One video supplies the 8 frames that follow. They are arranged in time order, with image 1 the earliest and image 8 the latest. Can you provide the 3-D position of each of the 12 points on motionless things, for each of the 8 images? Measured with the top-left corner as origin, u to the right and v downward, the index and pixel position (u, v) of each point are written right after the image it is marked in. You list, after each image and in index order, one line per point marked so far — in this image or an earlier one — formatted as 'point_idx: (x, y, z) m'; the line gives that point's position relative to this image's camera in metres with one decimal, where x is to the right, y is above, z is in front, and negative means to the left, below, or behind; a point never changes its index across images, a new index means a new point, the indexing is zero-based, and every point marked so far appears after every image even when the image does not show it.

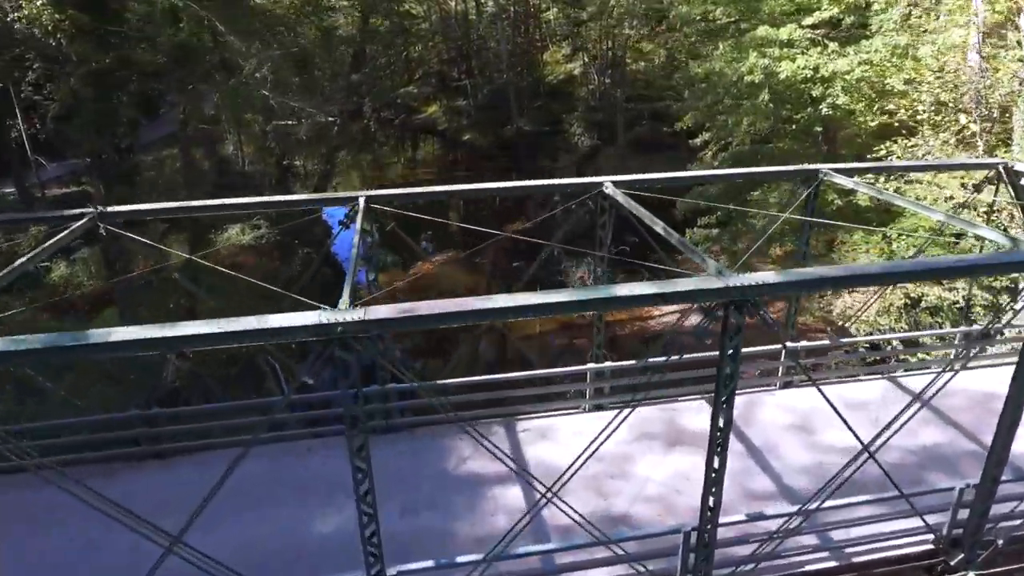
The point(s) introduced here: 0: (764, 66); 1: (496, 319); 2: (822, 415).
0: (+4.6, +4.0, +11.8) m
1: (-0.1, -0.2, +3.8) m
2: (+3.5, -1.4, +7.4) m
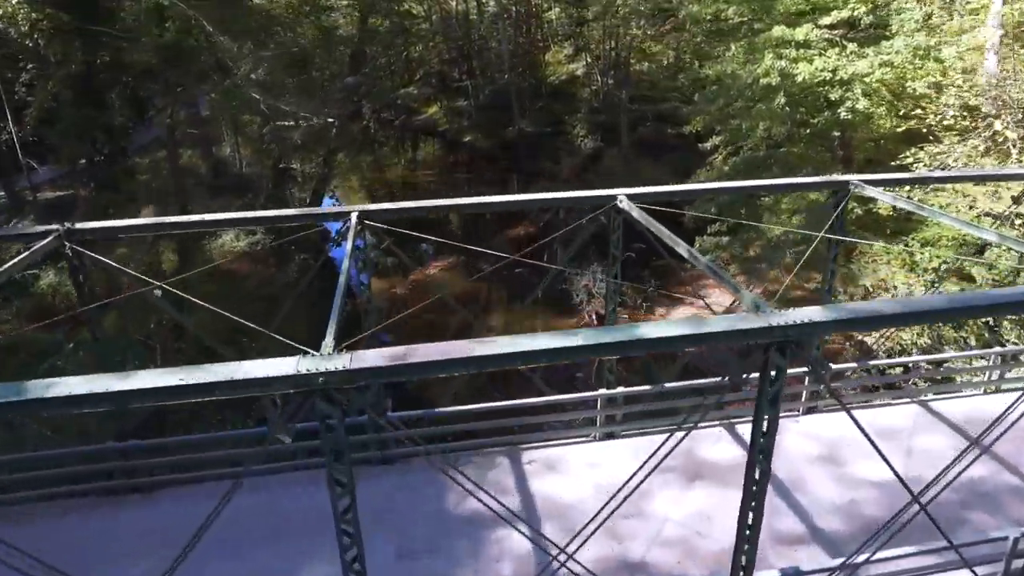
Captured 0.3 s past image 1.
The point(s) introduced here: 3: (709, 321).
0: (+4.7, +3.8, +11.3) m
1: (0.0, -0.4, +3.2) m
2: (+3.5, -1.6, +6.9) m
3: (+1.0, -0.2, +3.5) m
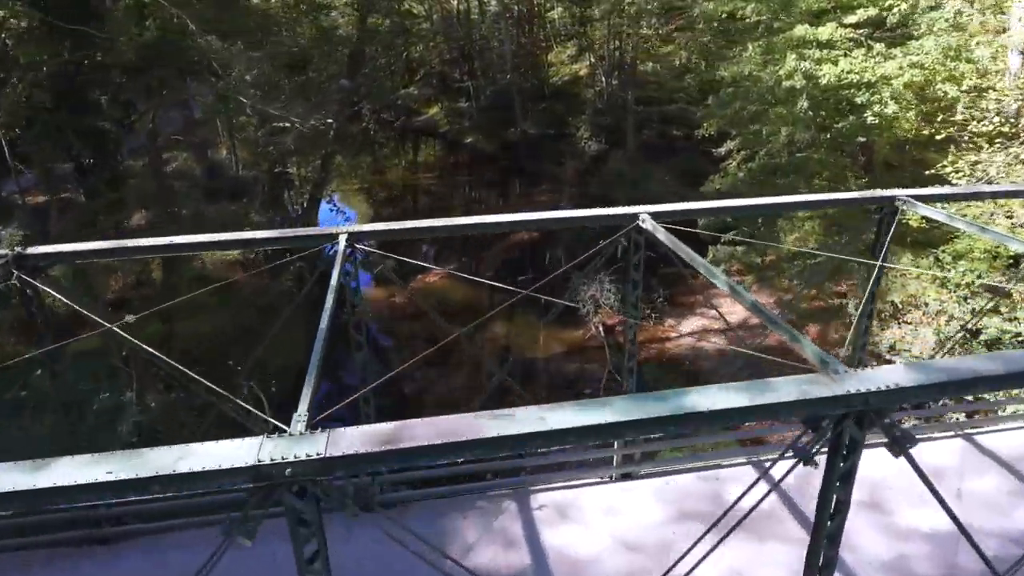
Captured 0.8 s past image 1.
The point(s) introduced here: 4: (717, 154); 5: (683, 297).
0: (+4.8, +3.5, +10.6) m
1: (0.0, -0.6, +2.6) m
2: (+3.6, -1.9, +6.2) m
3: (+1.1, -0.4, +2.8) m
4: (+4.3, +2.8, +13.8) m
5: (+4.5, -0.4, +17.5) m
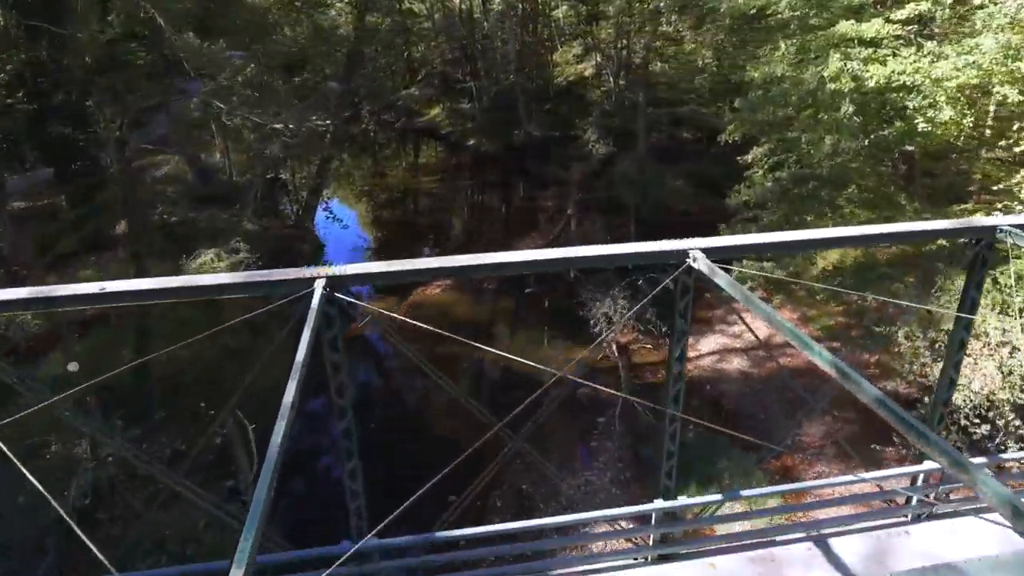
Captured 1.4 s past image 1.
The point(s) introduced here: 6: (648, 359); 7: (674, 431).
0: (+4.9, +3.2, +9.6) m
1: (+0.2, -1.0, +1.5) m
2: (+3.8, -2.3, +5.1) m
3: (+1.2, -0.8, +1.8) m
4: (+4.5, +2.5, +12.7) m
5: (+4.7, -0.7, +16.5) m
6: (+3.0, -1.6, +14.6) m
7: (+1.3, -1.1, +5.1) m
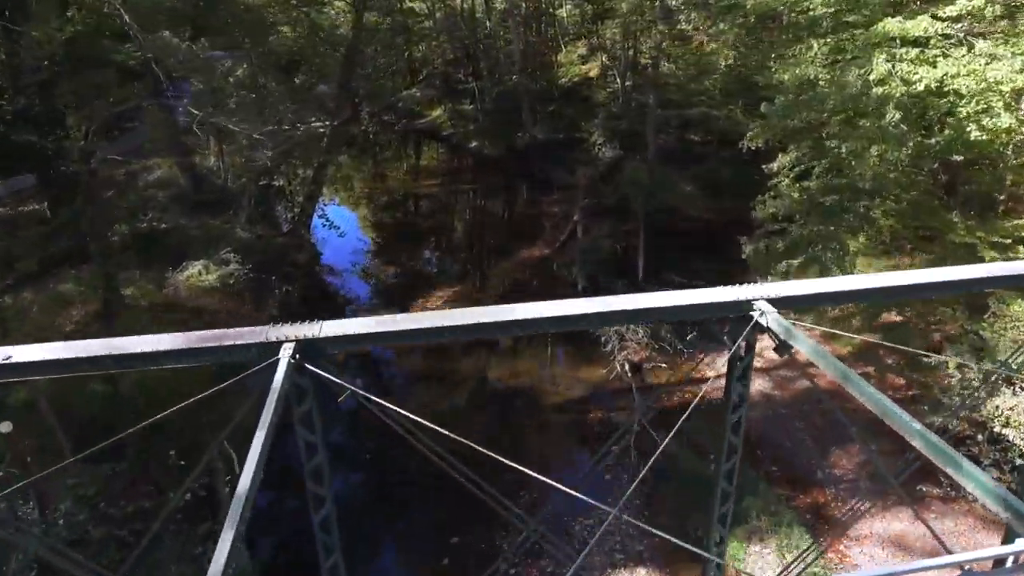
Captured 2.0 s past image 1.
0: (+5.0, +2.8, +8.7) m
1: (+0.3, -1.3, +0.6) m
2: (+3.9, -2.6, +4.3) m
3: (+1.3, -1.1, +0.9) m
4: (+4.6, +2.1, +11.8) m
5: (+4.8, -1.1, +15.6) m
6: (+3.1, -1.9, +13.7) m
7: (+1.4, -1.4, +4.2) m
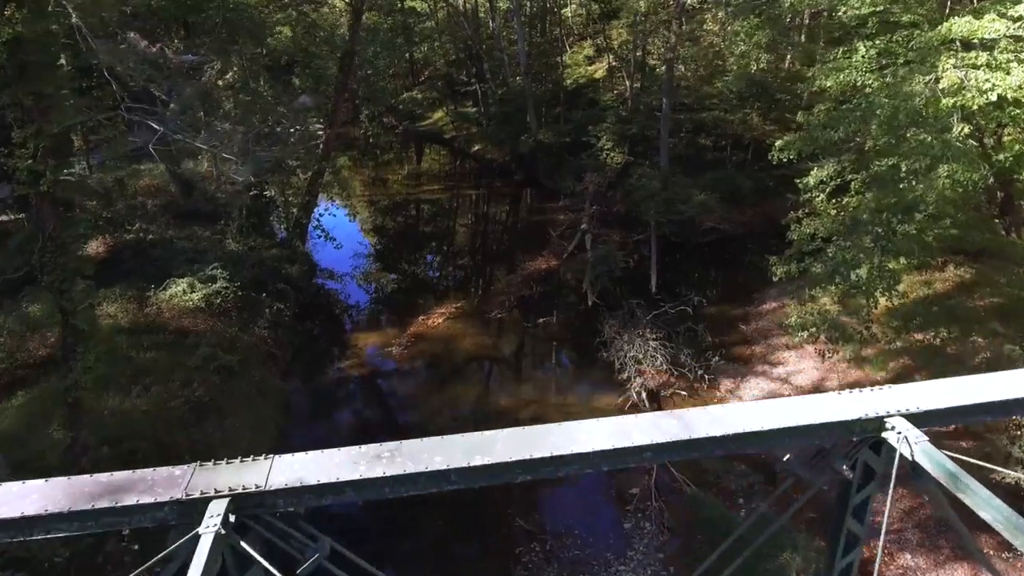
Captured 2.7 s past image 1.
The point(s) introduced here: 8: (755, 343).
0: (+5.2, +2.4, +7.6) m
1: (+0.4, -1.7, -0.4) m
2: (+4.0, -3.0, +3.2) m
3: (+1.5, -1.5, -0.1) m
4: (+4.8, +1.7, +10.8) m
5: (+5.0, -1.5, +14.5) m
6: (+3.3, -2.3, +12.7) m
7: (+1.5, -1.9, +3.2) m
8: (+5.6, -1.3, +15.0) m
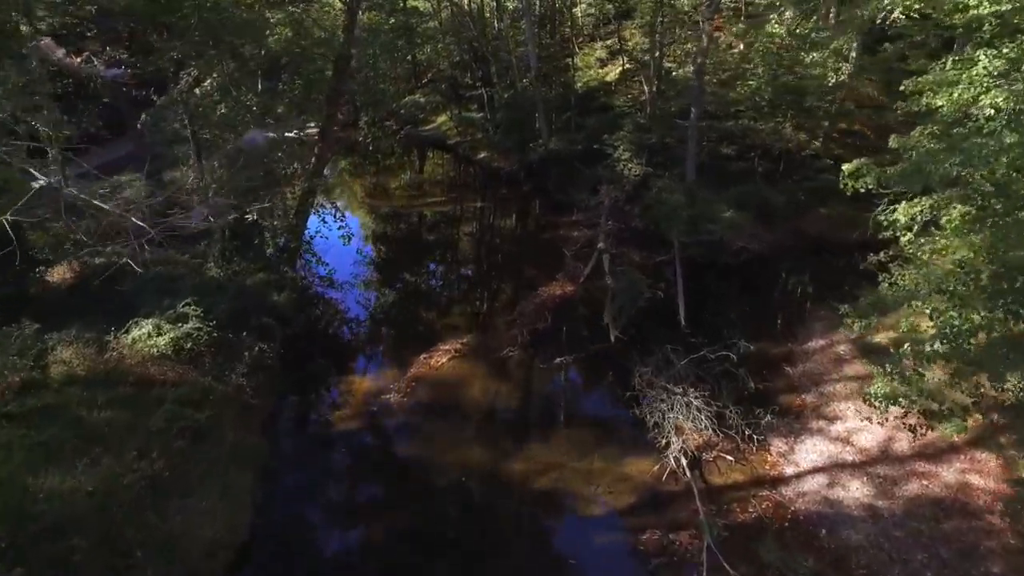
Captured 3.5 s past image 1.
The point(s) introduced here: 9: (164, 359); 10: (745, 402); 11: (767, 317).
0: (+5.4, +1.6, +5.7) m
1: (+0.6, -2.5, -2.3) m
2: (+4.2, -3.8, +1.3) m
3: (+1.7, -2.3, -2.0) m
4: (+5.0, +0.9, +8.9) m
5: (+5.3, -2.3, +12.6) m
6: (+3.6, -3.1, +10.8) m
7: (+1.7, -2.7, +1.3) m
8: (+5.9, -2.1, +13.1) m
9: (-6.2, -1.3, +11.8) m
10: (+4.5, -2.2, +12.6) m
11: (+6.3, -0.7, +16.3) m
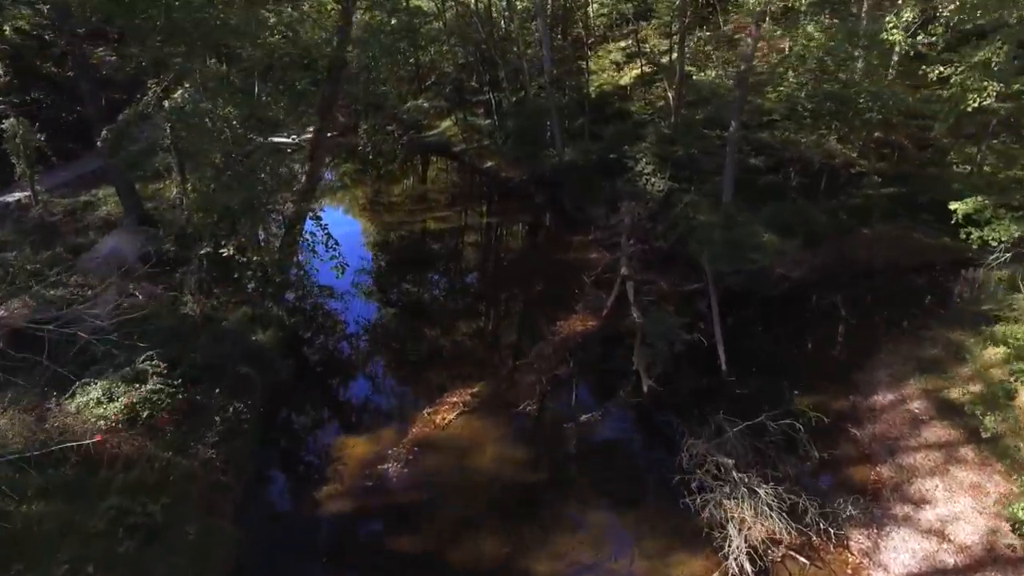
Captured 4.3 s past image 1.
0: (+5.7, +0.7, +3.7) m
1: (+0.9, -3.4, -4.3) m
2: (+4.5, -4.7, -0.7) m
3: (+2.0, -3.2, -4.1) m
4: (+5.4, 0.0, +6.8) m
5: (+5.6, -3.2, +10.6) m
6: (+3.9, -4.0, +8.8) m
7: (+2.0, -3.5, -0.7) m
8: (+6.2, -2.9, +11.1) m
9: (-5.9, -2.1, +9.8) m
10: (+4.8, -3.1, +10.6) m
11: (+6.7, -1.6, +14.2) m
